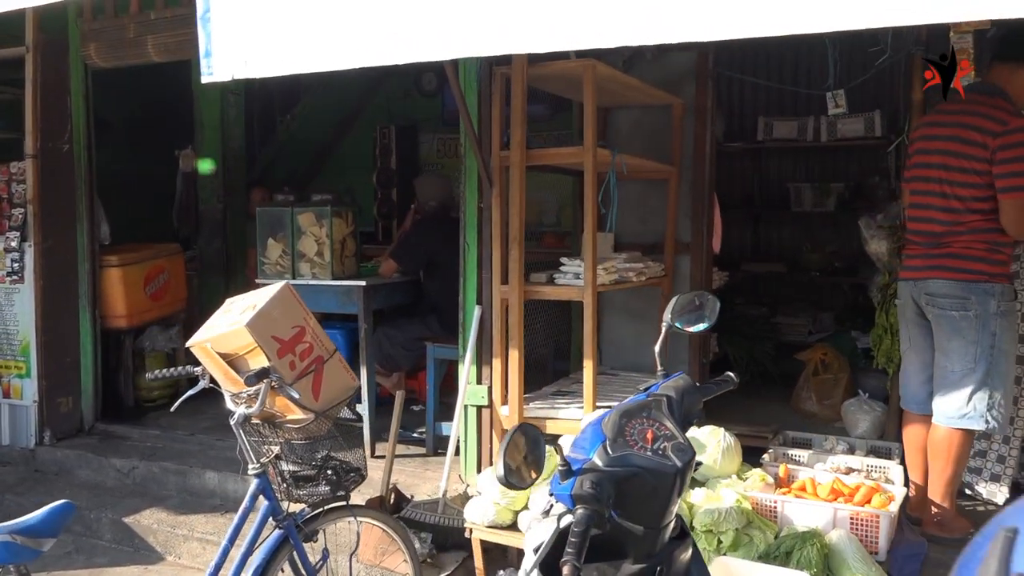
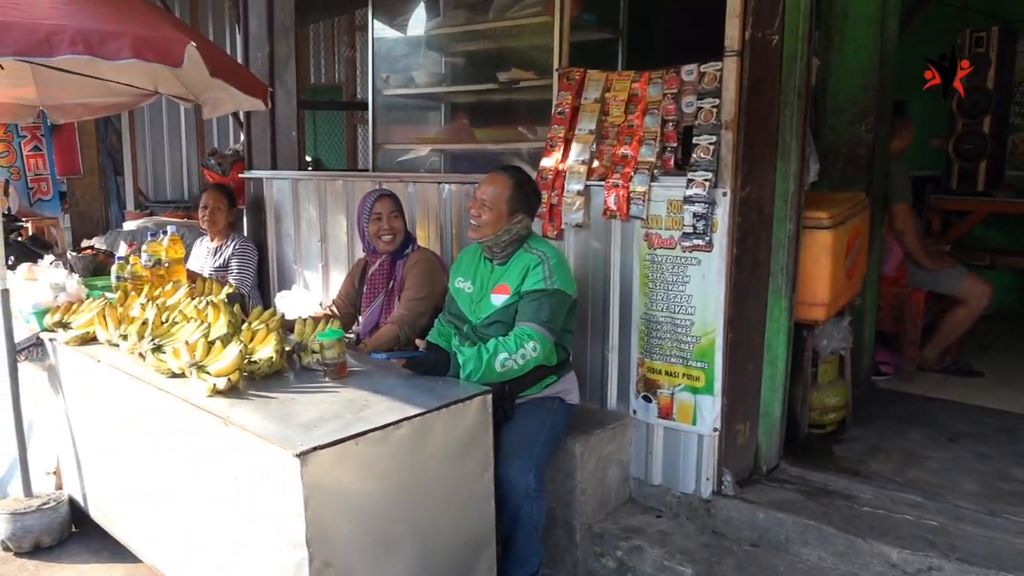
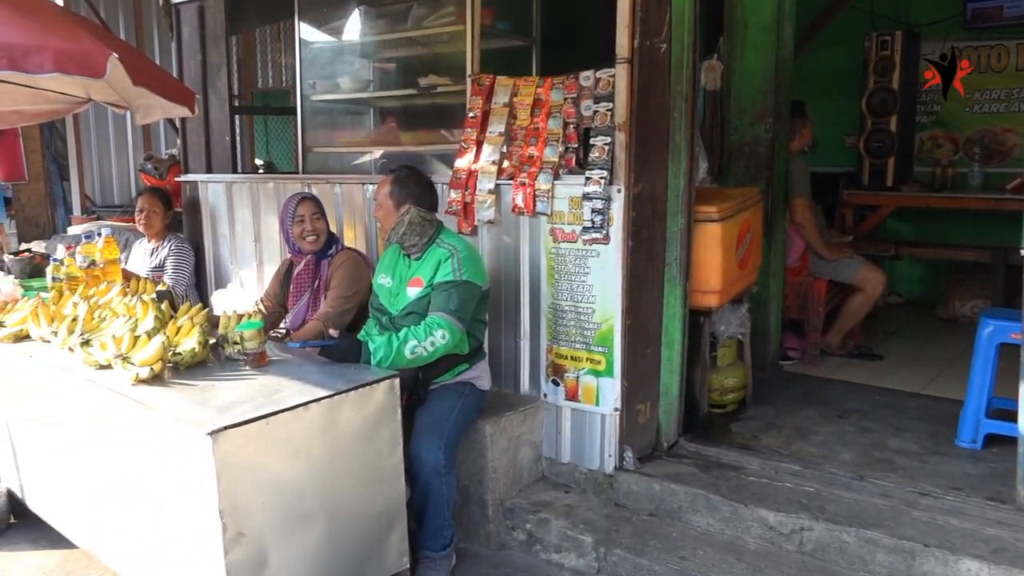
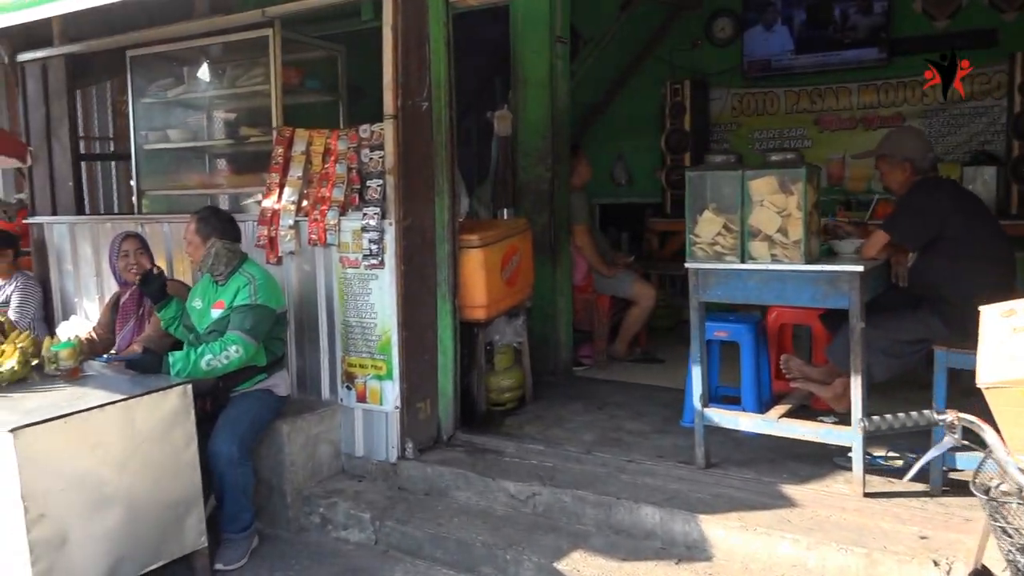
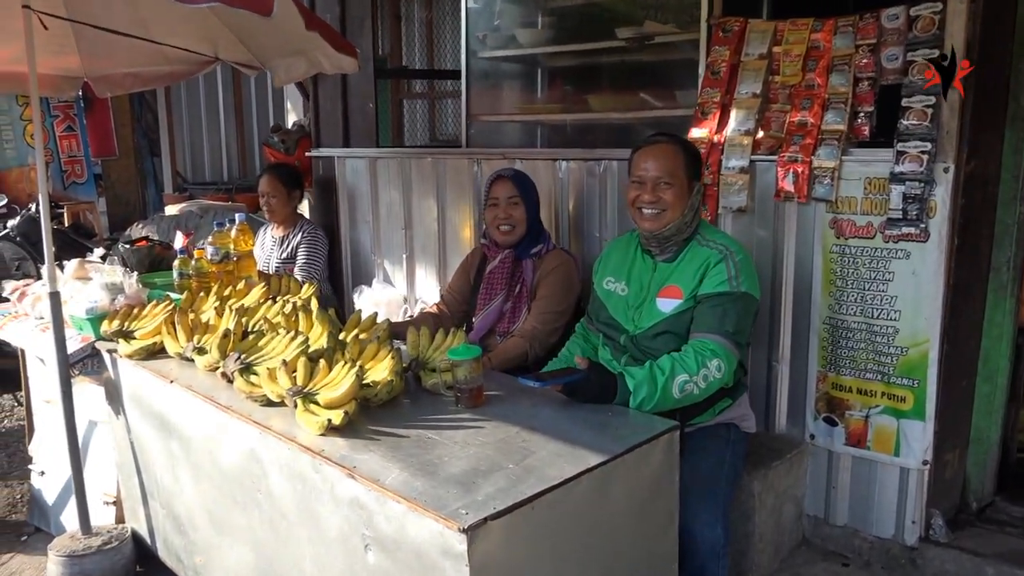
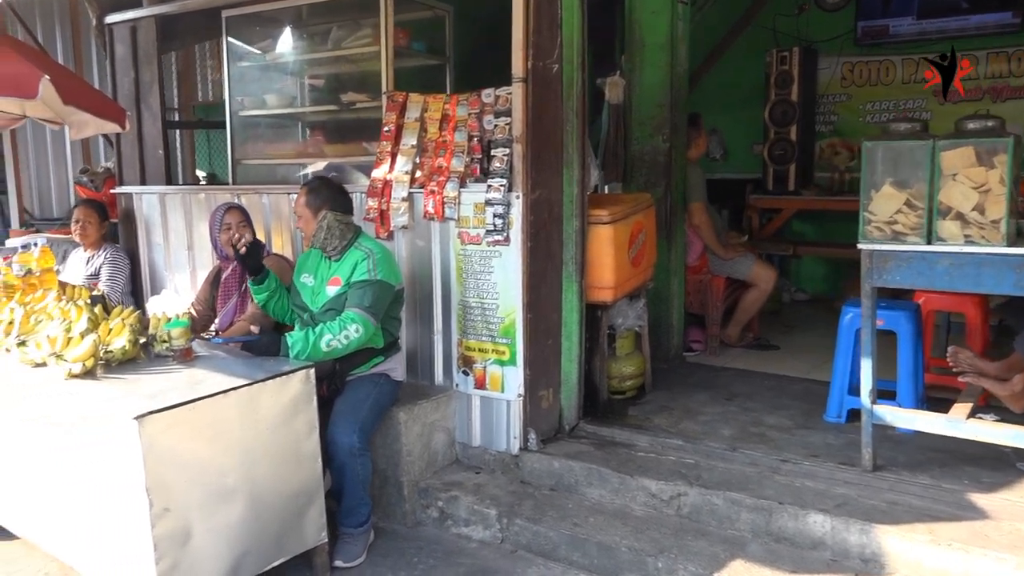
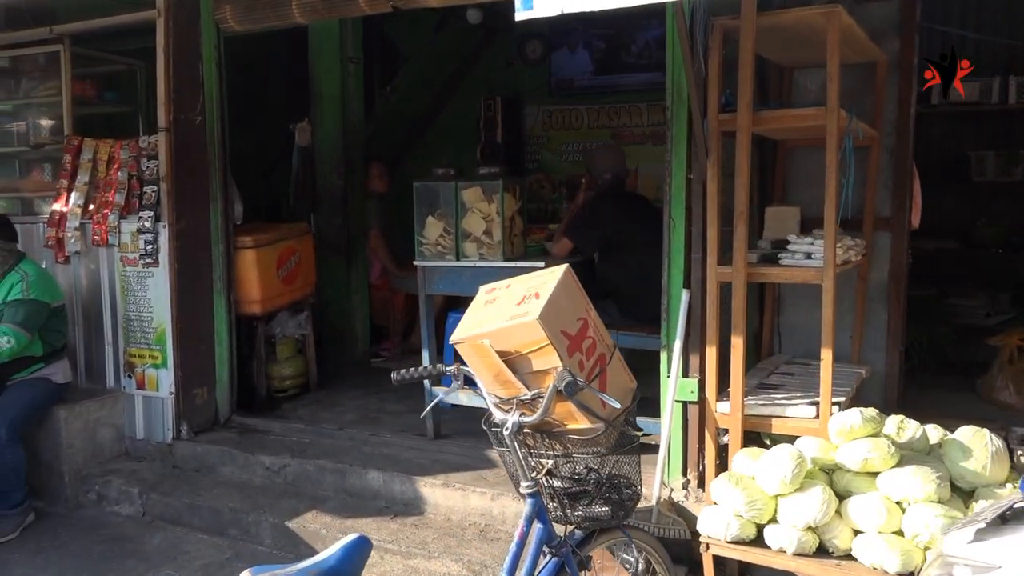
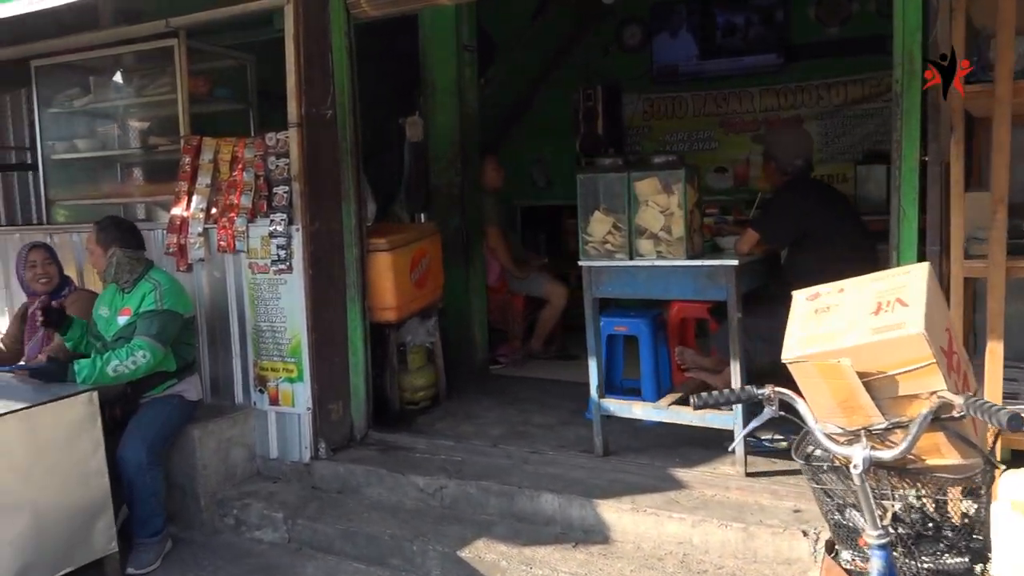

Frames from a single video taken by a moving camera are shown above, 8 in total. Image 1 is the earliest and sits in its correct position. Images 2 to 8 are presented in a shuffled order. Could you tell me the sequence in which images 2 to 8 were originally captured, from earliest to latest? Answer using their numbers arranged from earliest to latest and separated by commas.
7, 8, 4, 6, 3, 2, 5
